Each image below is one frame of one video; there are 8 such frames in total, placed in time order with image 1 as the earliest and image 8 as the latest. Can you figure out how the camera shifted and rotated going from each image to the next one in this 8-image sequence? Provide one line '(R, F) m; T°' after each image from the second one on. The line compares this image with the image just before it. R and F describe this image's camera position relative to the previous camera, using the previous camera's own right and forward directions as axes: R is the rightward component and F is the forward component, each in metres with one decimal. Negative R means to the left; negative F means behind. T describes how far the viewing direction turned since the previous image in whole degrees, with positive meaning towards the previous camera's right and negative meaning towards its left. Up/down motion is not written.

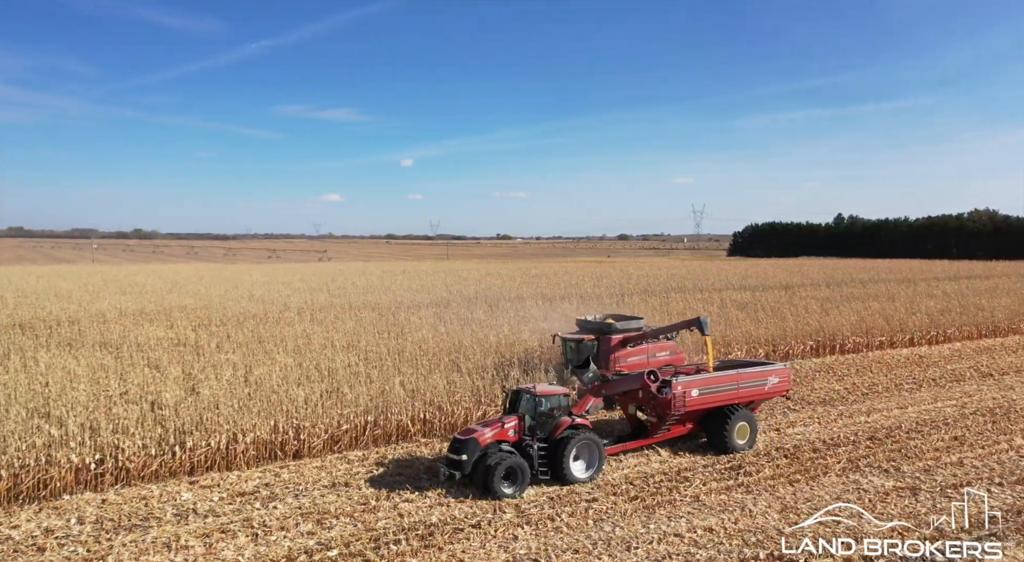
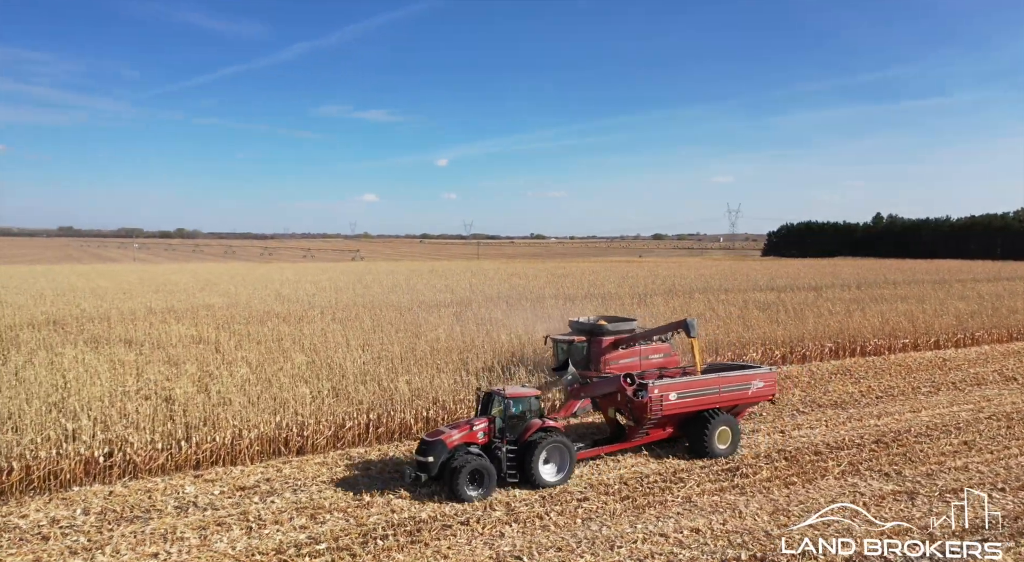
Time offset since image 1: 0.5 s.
(+0.3, -0.1) m; -2°
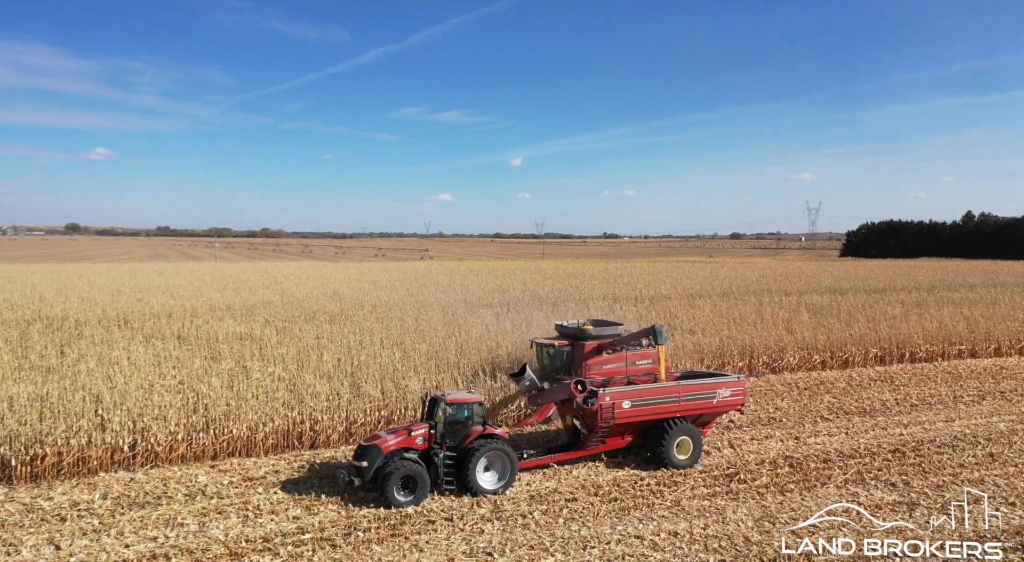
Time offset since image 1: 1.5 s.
(+0.7, -0.1) m; -5°
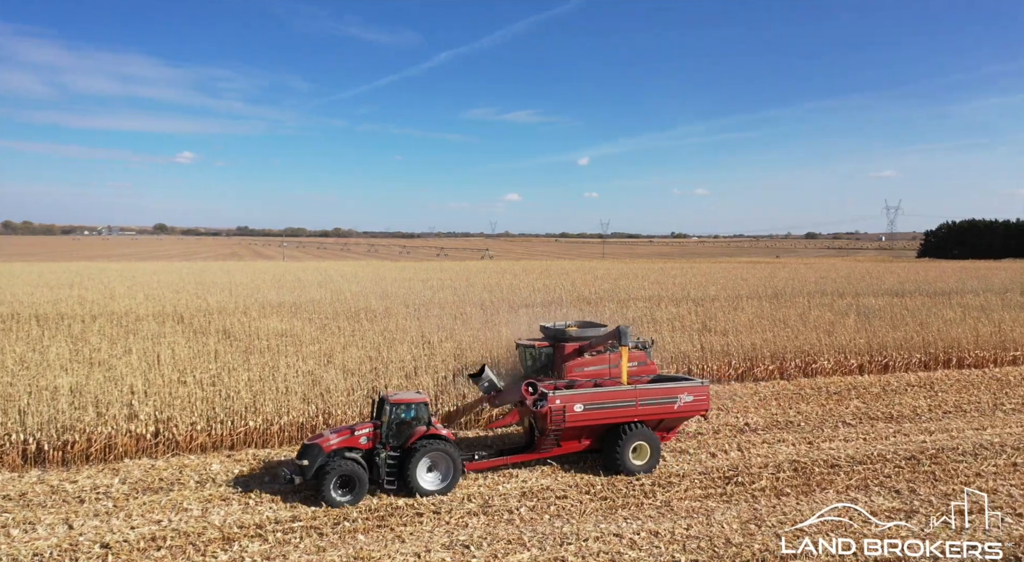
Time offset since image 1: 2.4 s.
(+0.6, -0.1) m; -5°
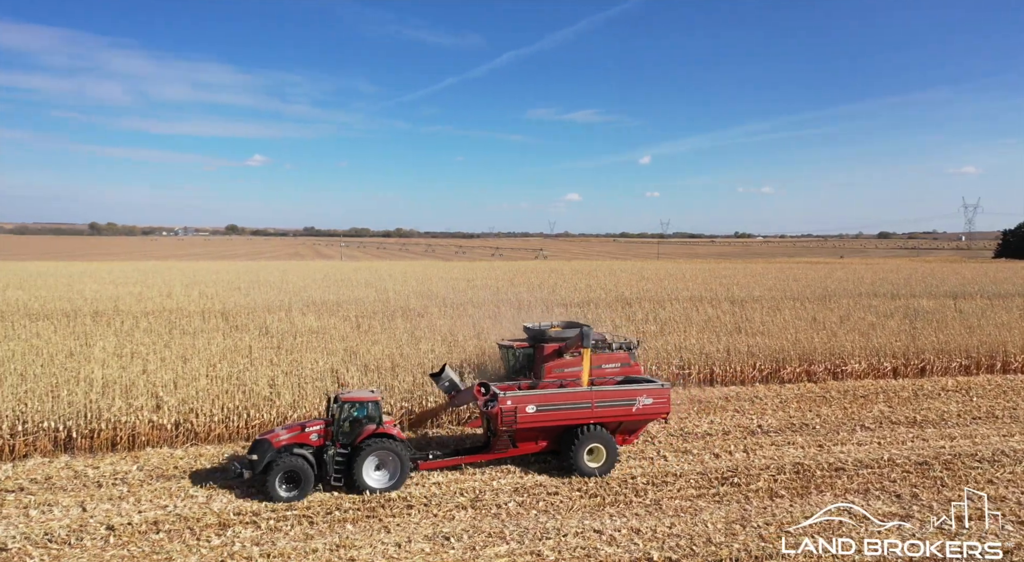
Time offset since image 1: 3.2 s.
(+0.6, -0.1) m; -4°
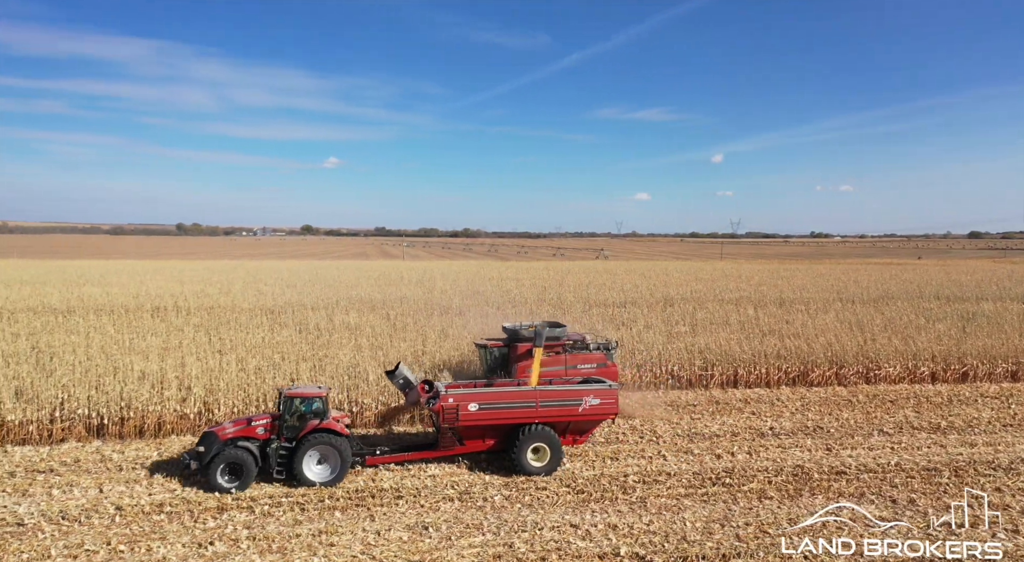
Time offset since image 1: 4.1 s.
(+0.7, -0.1) m; -5°
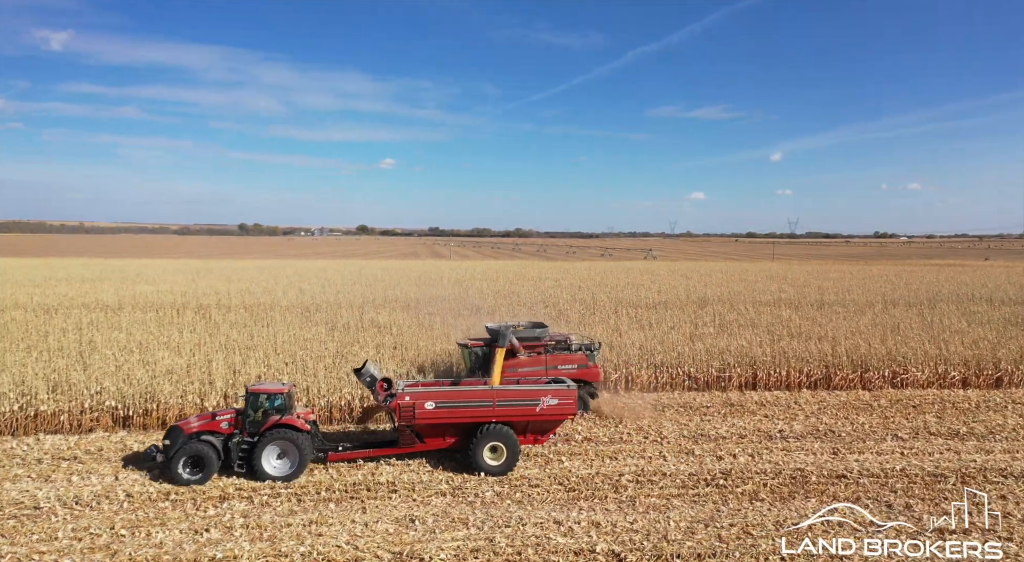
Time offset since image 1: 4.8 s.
(+0.5, -0.1) m; -4°
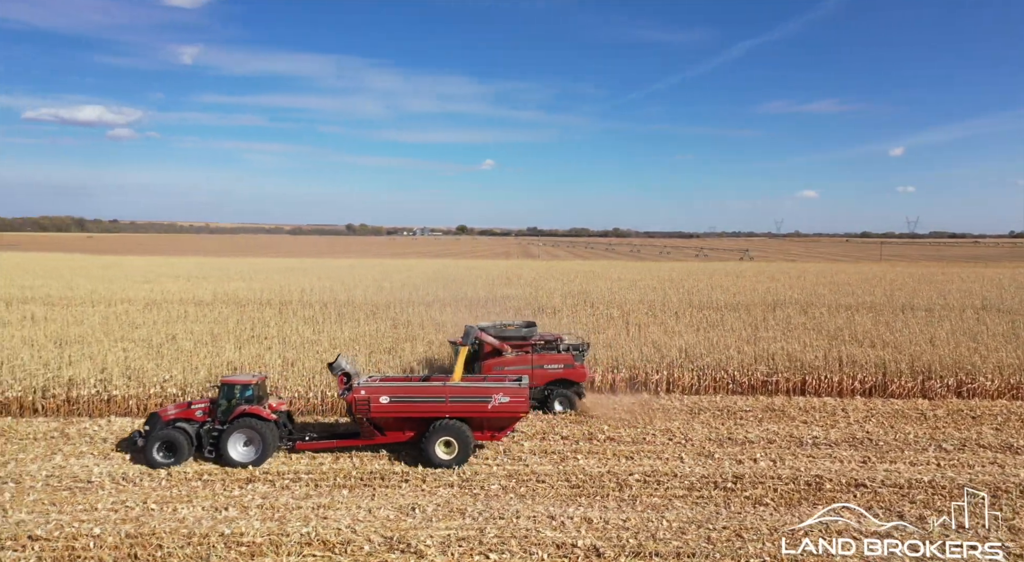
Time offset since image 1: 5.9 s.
(+0.8, -0.2) m; -7°
